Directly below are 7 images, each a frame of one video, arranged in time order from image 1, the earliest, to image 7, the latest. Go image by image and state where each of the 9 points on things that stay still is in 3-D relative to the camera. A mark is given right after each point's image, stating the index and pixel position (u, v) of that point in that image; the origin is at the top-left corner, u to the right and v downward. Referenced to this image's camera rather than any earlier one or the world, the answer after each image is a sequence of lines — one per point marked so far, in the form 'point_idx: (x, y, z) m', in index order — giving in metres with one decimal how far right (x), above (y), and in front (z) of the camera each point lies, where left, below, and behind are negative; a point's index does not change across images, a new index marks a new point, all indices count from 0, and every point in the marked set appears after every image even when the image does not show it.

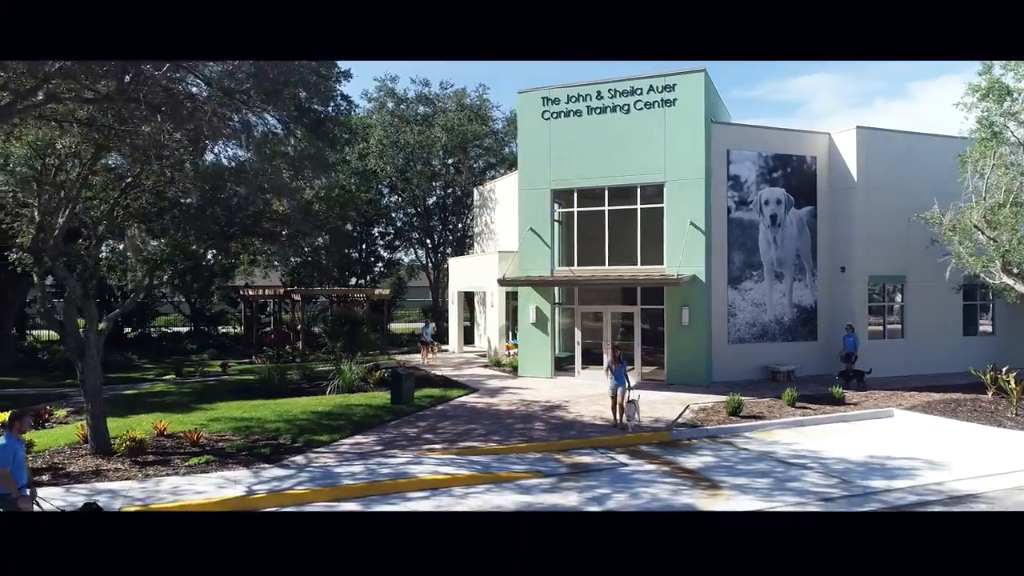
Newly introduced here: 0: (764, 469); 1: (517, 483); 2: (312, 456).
0: (+3.1, -2.2, +12.3) m
1: (+0.1, -2.2, +11.4) m
2: (-2.4, -2.1, +12.5) m
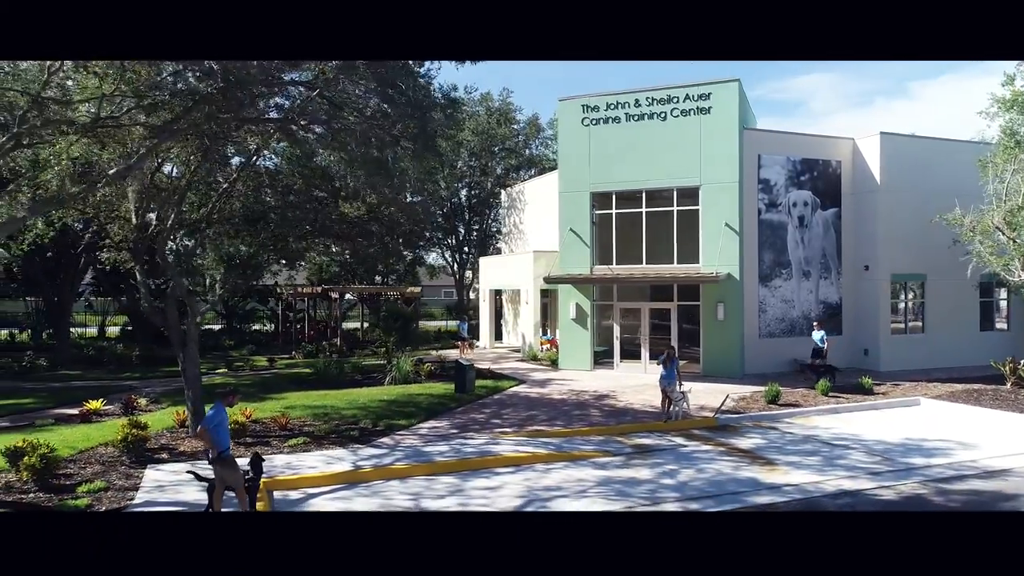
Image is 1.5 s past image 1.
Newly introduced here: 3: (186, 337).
0: (+4.0, -2.1, +13.5) m
1: (+1.0, -2.1, +12.6) m
2: (-1.5, -2.0, +13.7) m
3: (-4.6, -0.7, +14.4) m
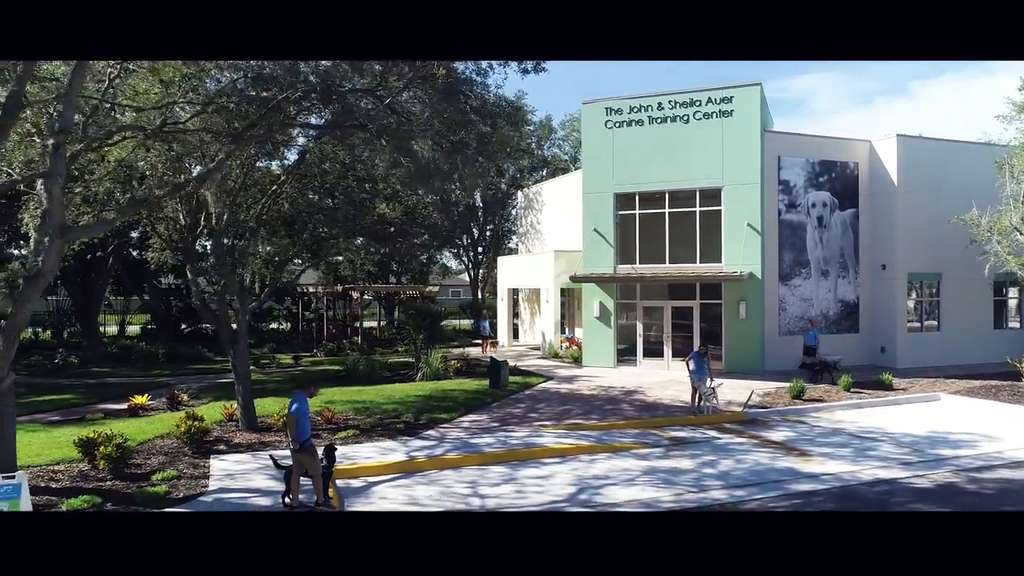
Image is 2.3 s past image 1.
0: (+4.5, -2.1, +14.0) m
1: (+1.5, -2.1, +13.1) m
2: (-1.0, -2.0, +14.2) m
3: (-4.0, -0.7, +14.9) m
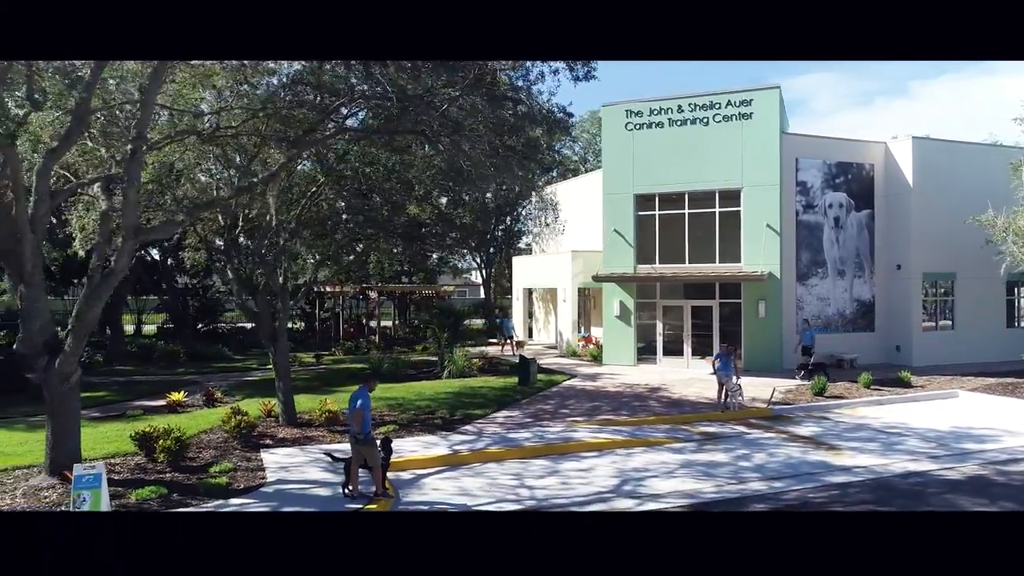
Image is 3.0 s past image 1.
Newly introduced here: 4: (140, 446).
0: (+5.0, -2.1, +14.4) m
1: (+2.0, -2.1, +13.5) m
2: (-0.5, -2.0, +14.6) m
3: (-3.5, -0.7, +15.3) m
4: (-4.3, -1.8, +11.8) m
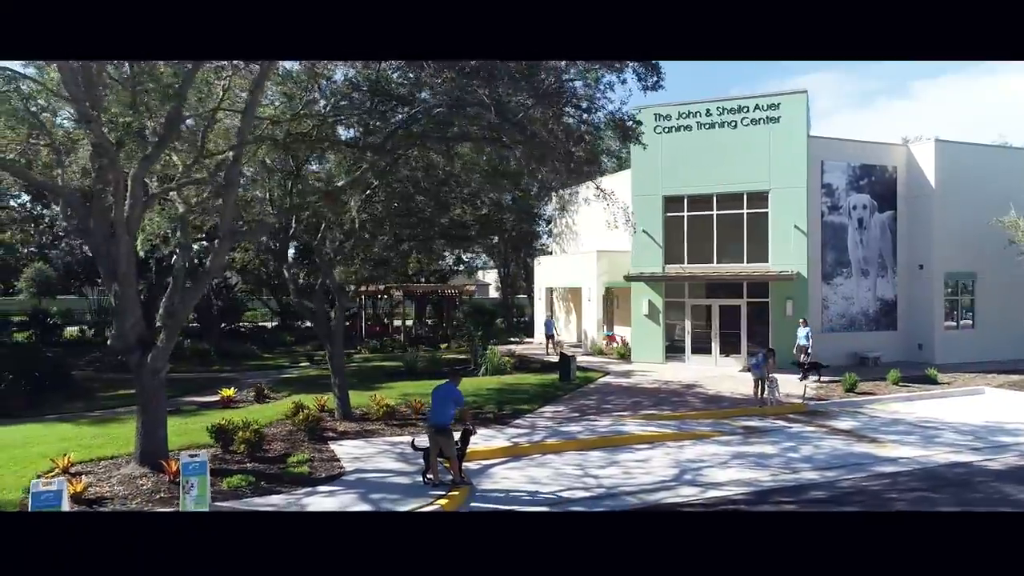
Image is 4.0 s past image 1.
0: (+5.8, -2.1, +15.0) m
1: (+2.8, -2.1, +14.1) m
2: (+0.3, -2.0, +15.2) m
3: (-2.8, -0.7, +15.9) m
4: (-3.5, -1.8, +12.3) m
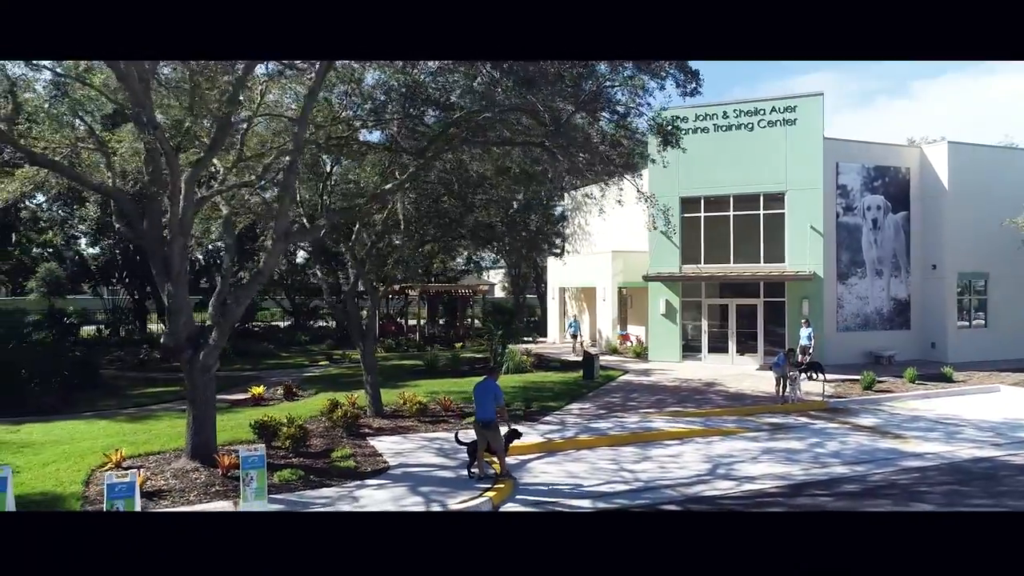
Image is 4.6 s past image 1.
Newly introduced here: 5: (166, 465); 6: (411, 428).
0: (+6.2, -2.1, +15.3) m
1: (+3.2, -2.1, +14.4) m
2: (+0.7, -2.0, +15.5) m
3: (-2.3, -0.7, +16.2) m
4: (-3.1, -1.8, +12.7) m
5: (-3.9, -2.0, +11.5) m
6: (-1.5, -2.0, +14.7) m
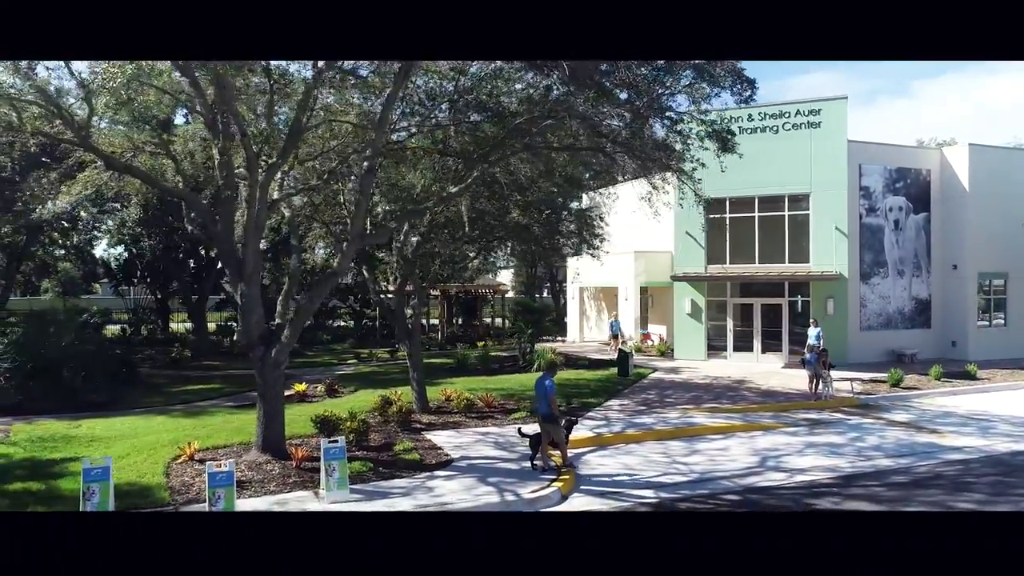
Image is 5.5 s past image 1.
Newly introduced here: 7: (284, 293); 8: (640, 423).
0: (+6.9, -2.1, +15.8) m
1: (+3.9, -2.1, +14.9) m
2: (+1.4, -1.9, +16.0) m
3: (-1.6, -0.6, +16.7) m
4: (-2.4, -1.8, +13.1) m
5: (-3.2, -2.0, +11.9) m
6: (-0.8, -2.0, +15.2) m
7: (-2.6, 0.0, +12.0) m
8: (+1.9, -2.0, +15.1) m
